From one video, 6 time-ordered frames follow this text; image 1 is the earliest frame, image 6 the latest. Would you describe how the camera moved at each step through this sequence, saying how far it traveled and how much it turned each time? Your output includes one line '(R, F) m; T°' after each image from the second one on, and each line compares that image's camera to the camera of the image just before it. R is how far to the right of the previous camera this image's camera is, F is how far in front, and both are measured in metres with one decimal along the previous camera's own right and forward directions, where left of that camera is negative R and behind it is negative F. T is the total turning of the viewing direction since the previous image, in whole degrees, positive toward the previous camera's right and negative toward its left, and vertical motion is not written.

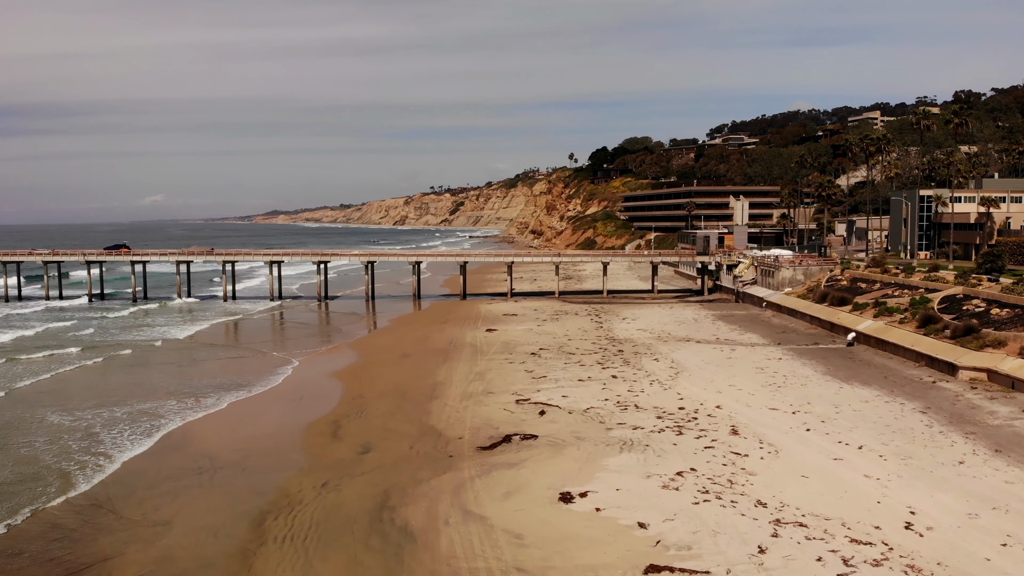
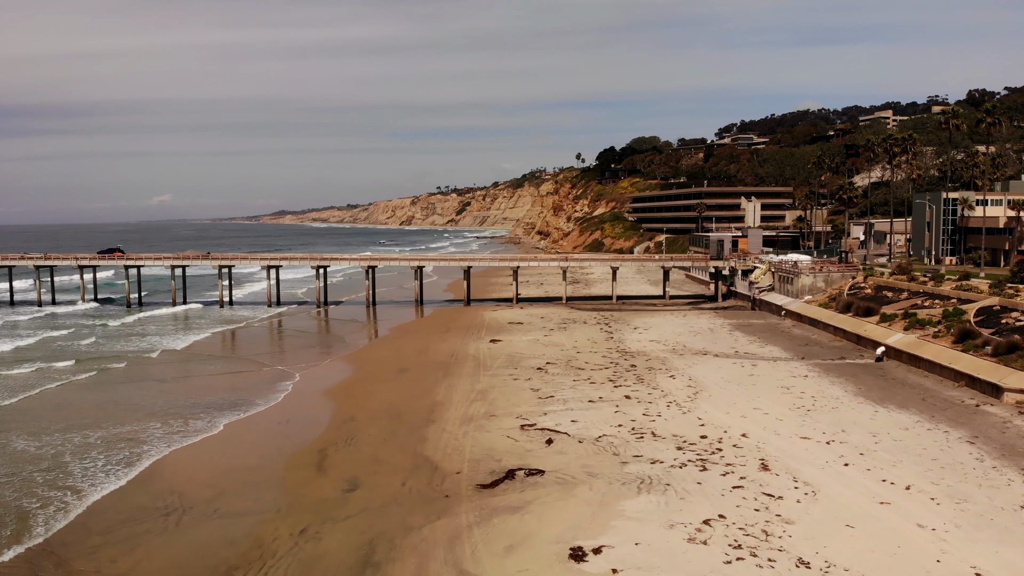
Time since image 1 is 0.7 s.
(+0.1, +1.9) m; -1°
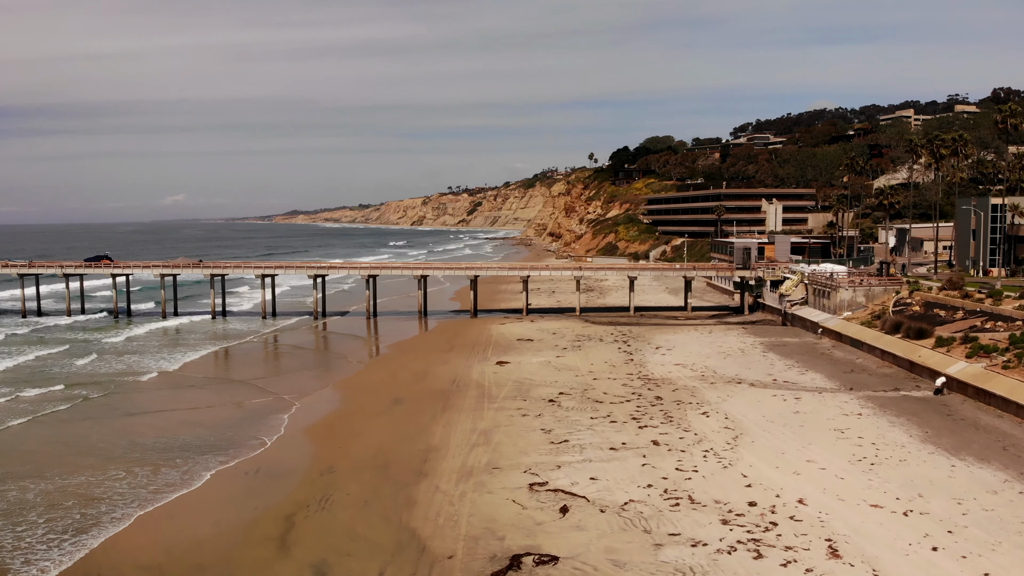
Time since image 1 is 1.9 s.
(+0.1, +3.3) m; -1°
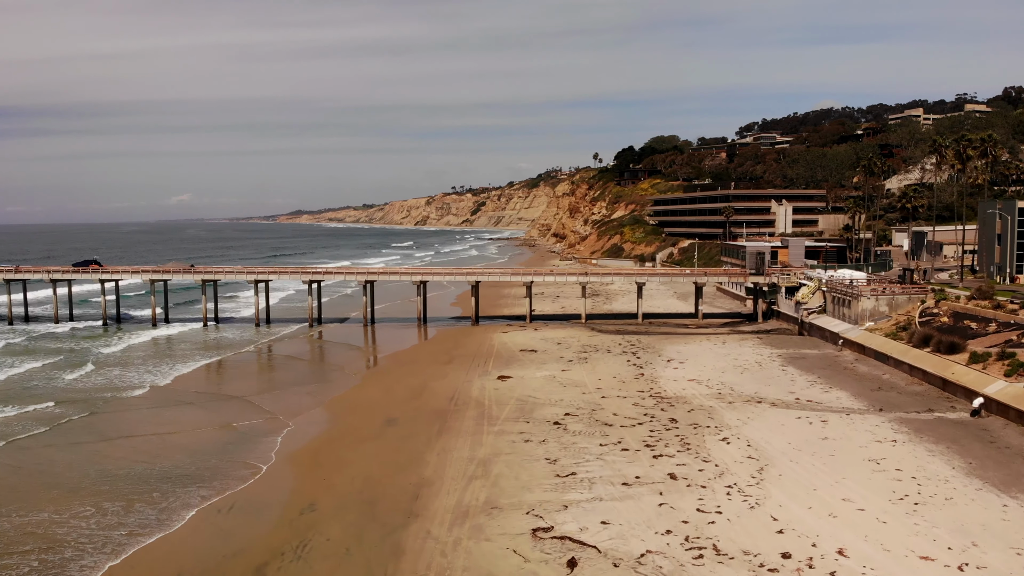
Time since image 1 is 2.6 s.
(+0.1, +1.9) m; 0°
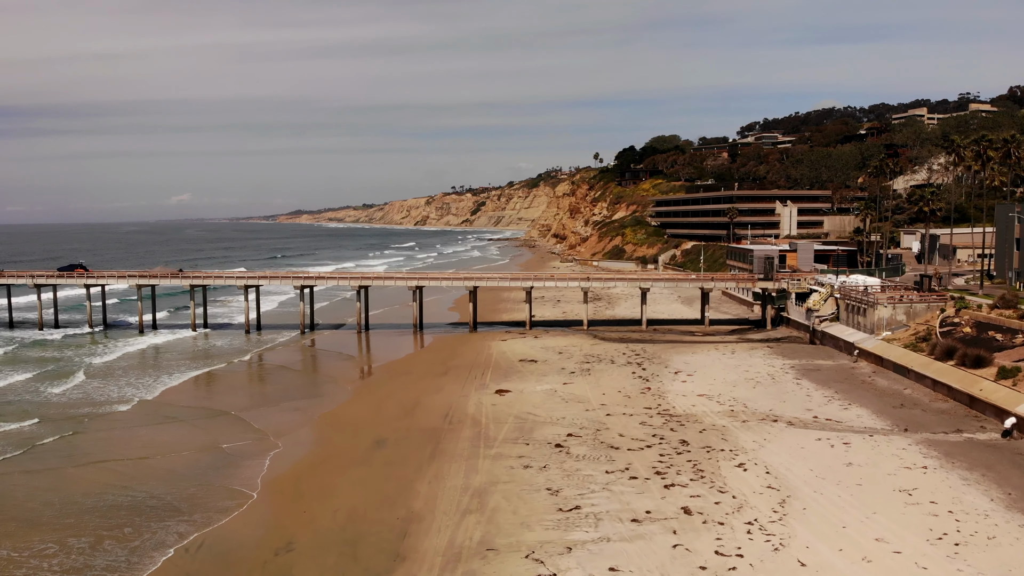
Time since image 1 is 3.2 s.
(+0.1, +1.6) m; 0°
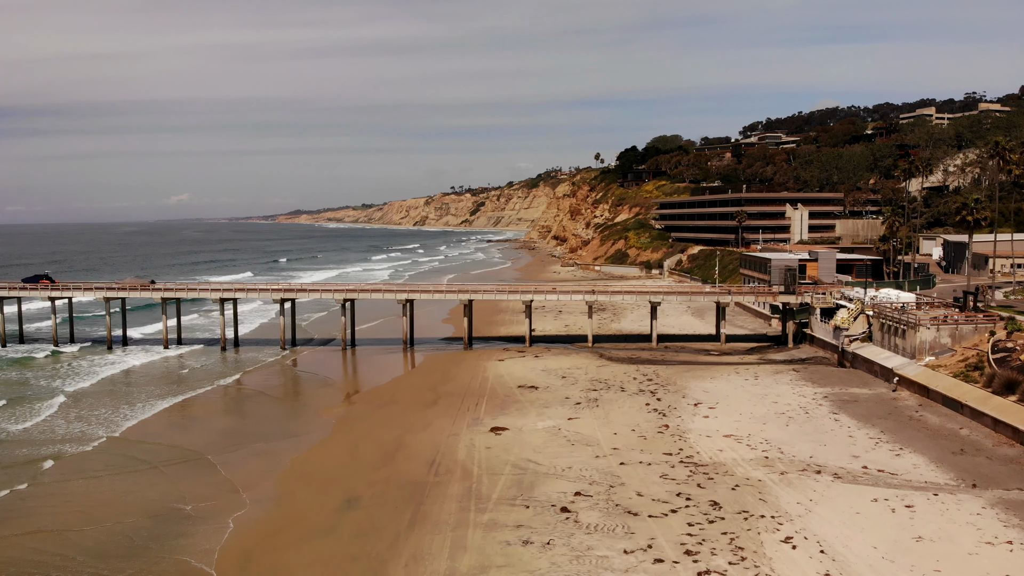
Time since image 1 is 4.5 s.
(+0.1, +3.5) m; 0°
